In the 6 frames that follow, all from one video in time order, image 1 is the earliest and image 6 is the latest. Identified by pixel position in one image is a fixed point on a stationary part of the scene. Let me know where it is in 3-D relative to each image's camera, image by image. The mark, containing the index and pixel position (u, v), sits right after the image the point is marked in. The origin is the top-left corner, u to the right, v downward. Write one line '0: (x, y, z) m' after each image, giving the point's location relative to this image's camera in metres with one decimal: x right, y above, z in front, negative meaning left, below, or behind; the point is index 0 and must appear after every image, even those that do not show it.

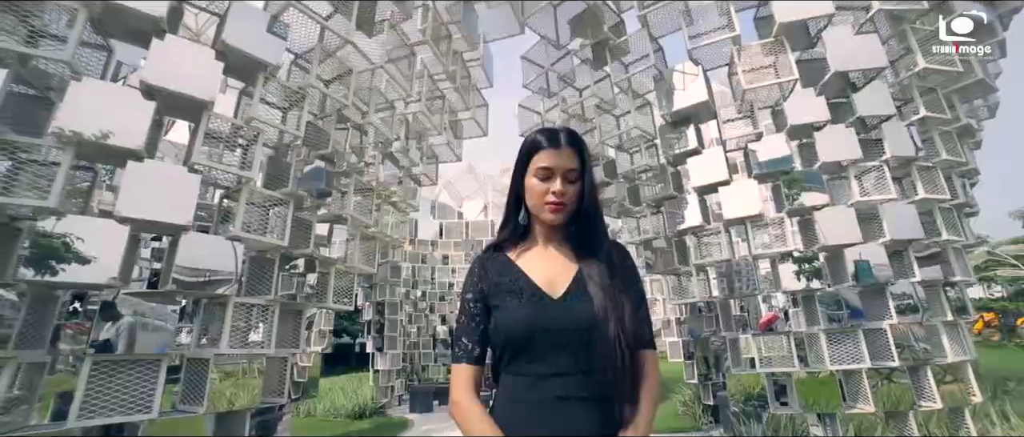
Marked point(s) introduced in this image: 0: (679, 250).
0: (+1.2, -0.2, +3.7) m
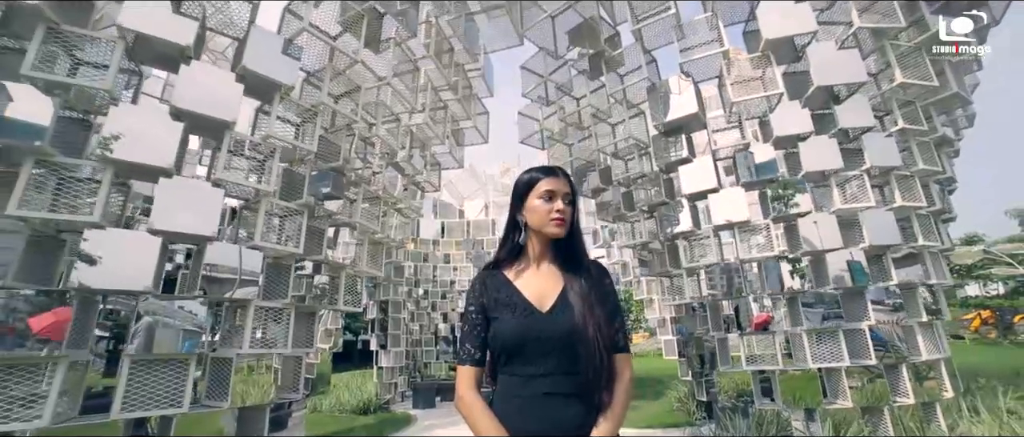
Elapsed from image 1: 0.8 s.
0: (+1.2, -0.3, +3.9) m
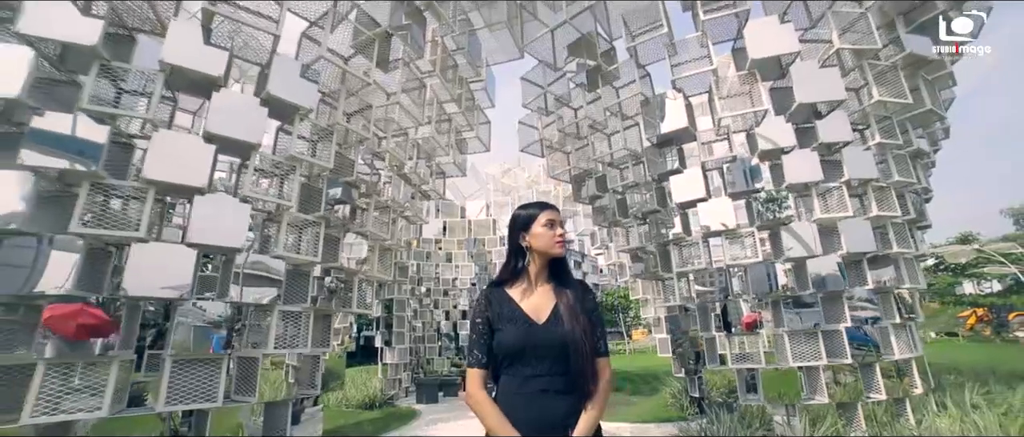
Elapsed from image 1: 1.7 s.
0: (+1.2, -0.3, +4.1) m
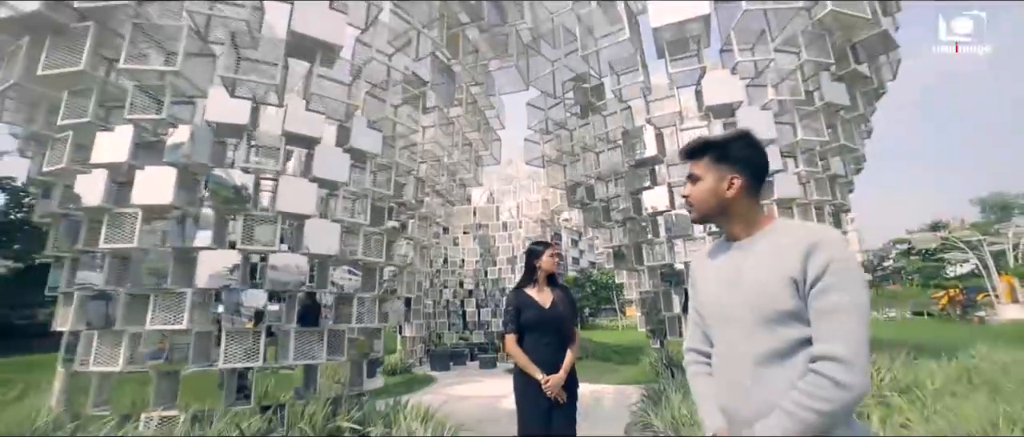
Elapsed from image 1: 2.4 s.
0: (+1.3, -0.4, +5.1) m
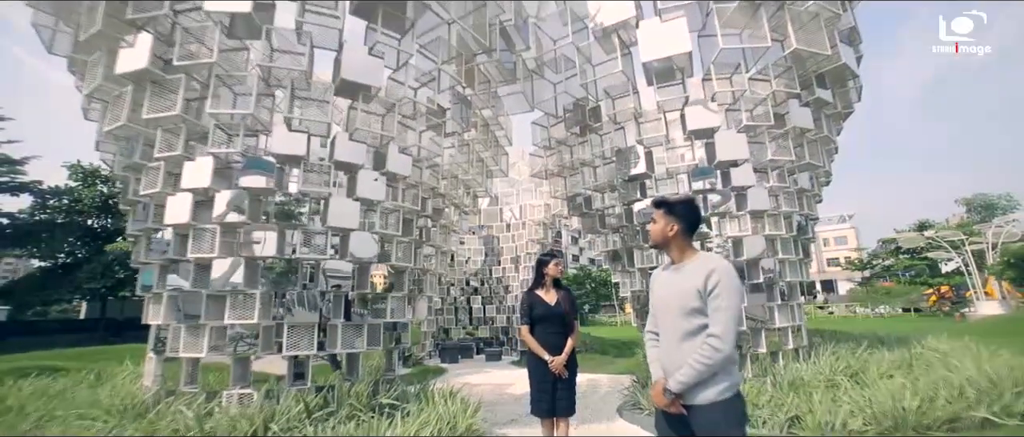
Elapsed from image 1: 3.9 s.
0: (+1.4, -0.4, +5.8) m
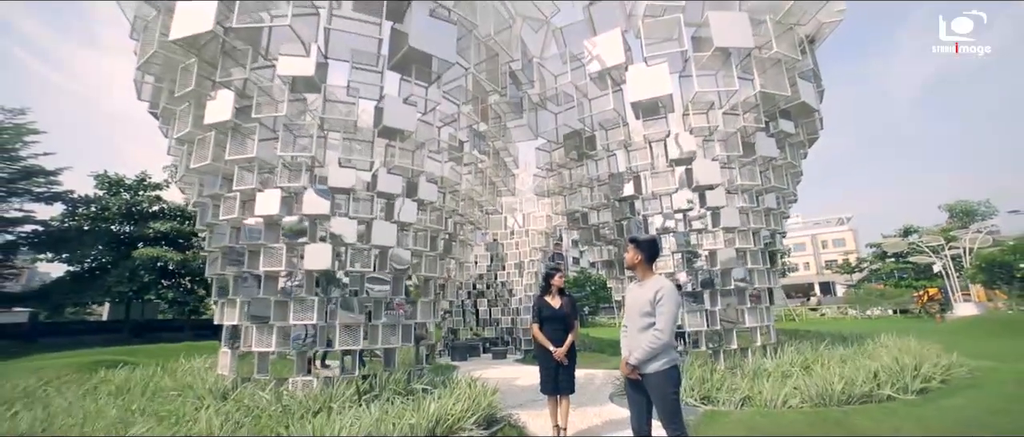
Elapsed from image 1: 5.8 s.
0: (+1.5, -0.6, +6.6) m
